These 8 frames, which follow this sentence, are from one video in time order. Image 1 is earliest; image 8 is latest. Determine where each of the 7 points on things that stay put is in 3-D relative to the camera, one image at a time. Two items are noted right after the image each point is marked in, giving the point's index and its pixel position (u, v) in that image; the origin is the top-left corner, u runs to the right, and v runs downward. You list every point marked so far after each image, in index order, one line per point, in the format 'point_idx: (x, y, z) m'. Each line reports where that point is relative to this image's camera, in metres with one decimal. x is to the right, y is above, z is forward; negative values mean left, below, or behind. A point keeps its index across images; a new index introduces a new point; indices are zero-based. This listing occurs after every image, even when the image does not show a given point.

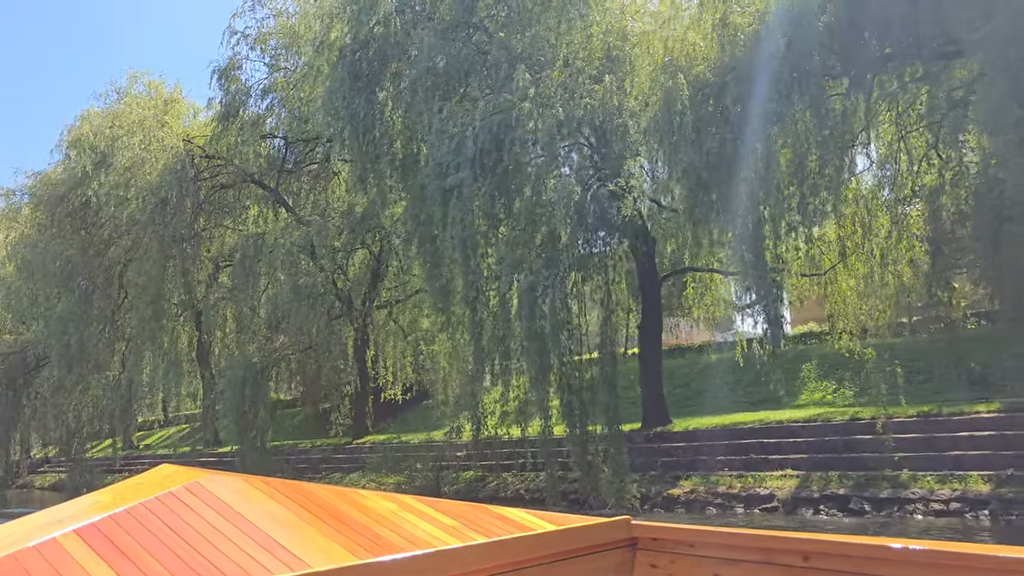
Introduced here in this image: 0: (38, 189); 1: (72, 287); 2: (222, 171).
0: (-8.9, +1.9, +16.0) m
1: (-7.4, 0.0, +14.7) m
2: (-4.4, +1.8, +13.1) m
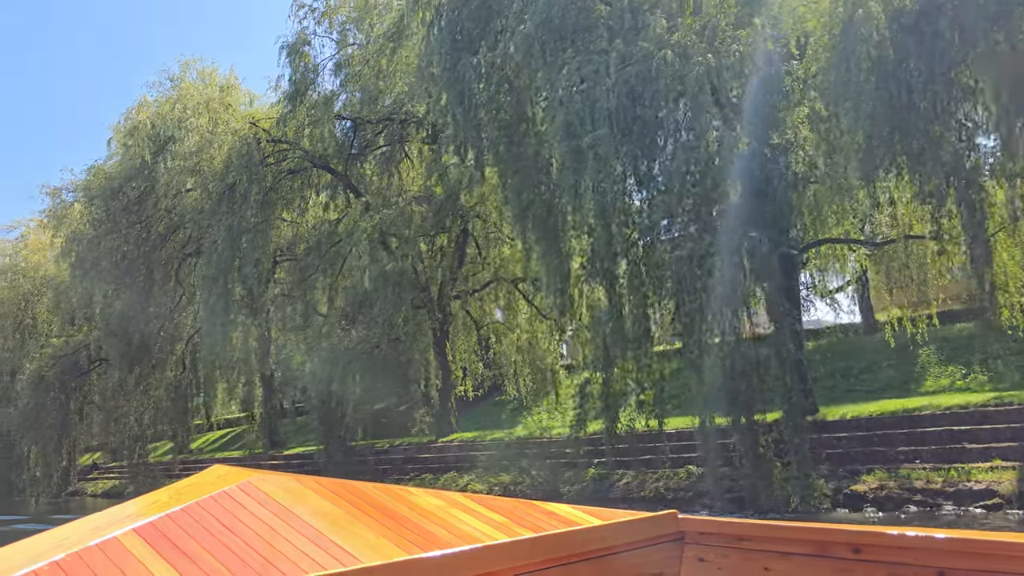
0: (-7.6, +1.9, +15.4) m
1: (-6.1, +0.1, +14.0) m
2: (-3.2, +1.9, +12.4) m
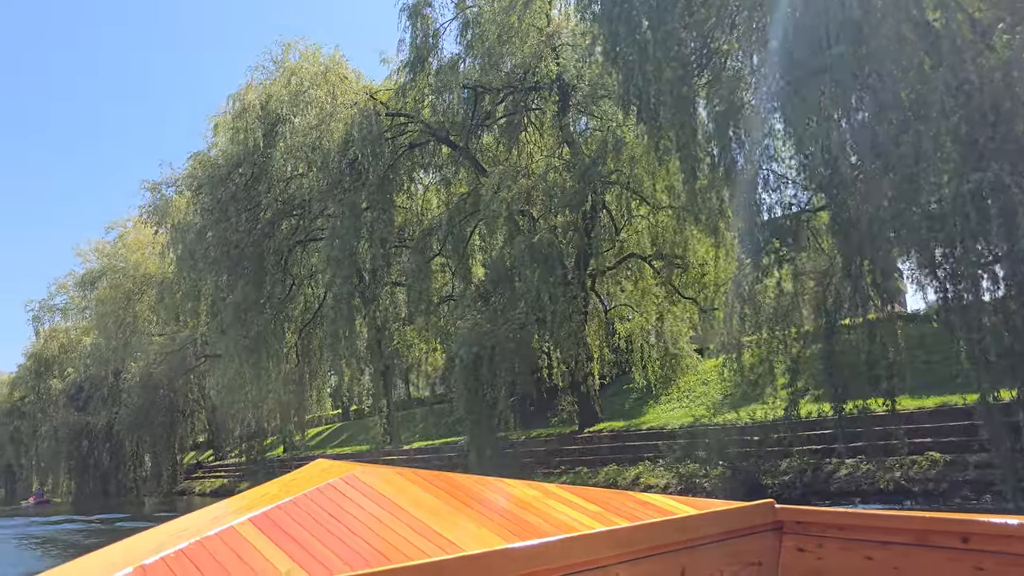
0: (-5.6, +2.0, +15.0) m
1: (-4.1, +0.2, +13.5) m
2: (-1.4, +2.2, +11.6) m
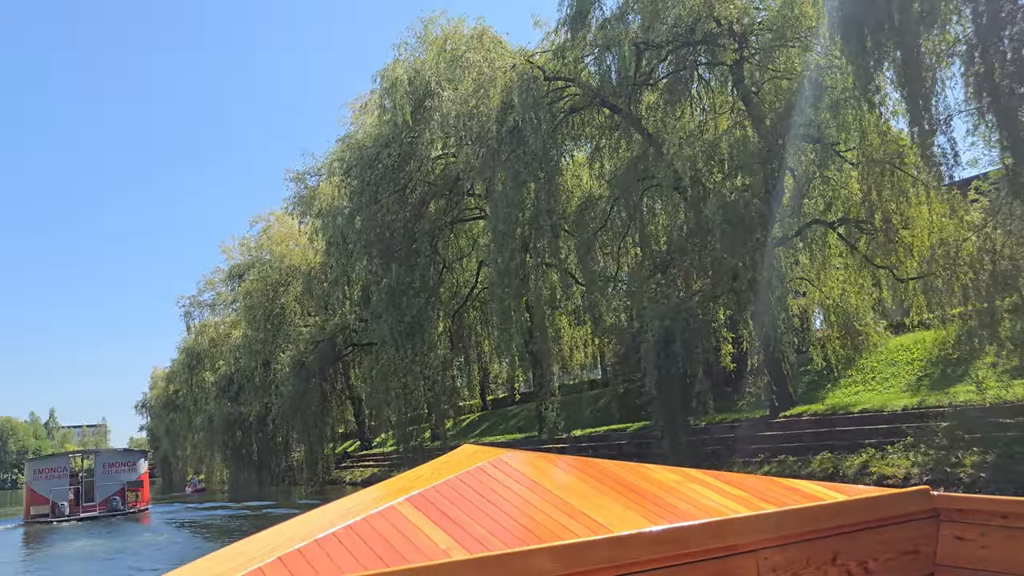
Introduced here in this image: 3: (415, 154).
0: (-3.0, +2.3, +14.7) m
1: (-1.7, +0.5, +13.0) m
2: (+0.7, +2.4, +10.8) m
3: (-1.5, +2.0, +13.1) m
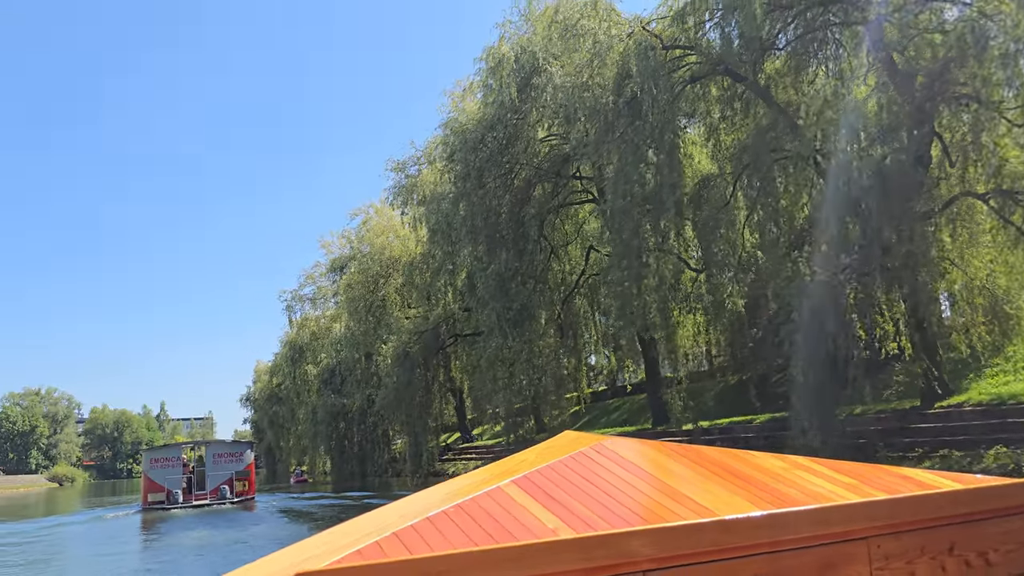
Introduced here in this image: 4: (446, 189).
0: (-1.2, +2.5, +14.4) m
1: (-0.1, +0.7, +12.6) m
2: (+2.0, +2.7, +10.1) m
3: (+0.1, +2.2, +12.6) m
4: (-1.1, +1.6, +13.8) m
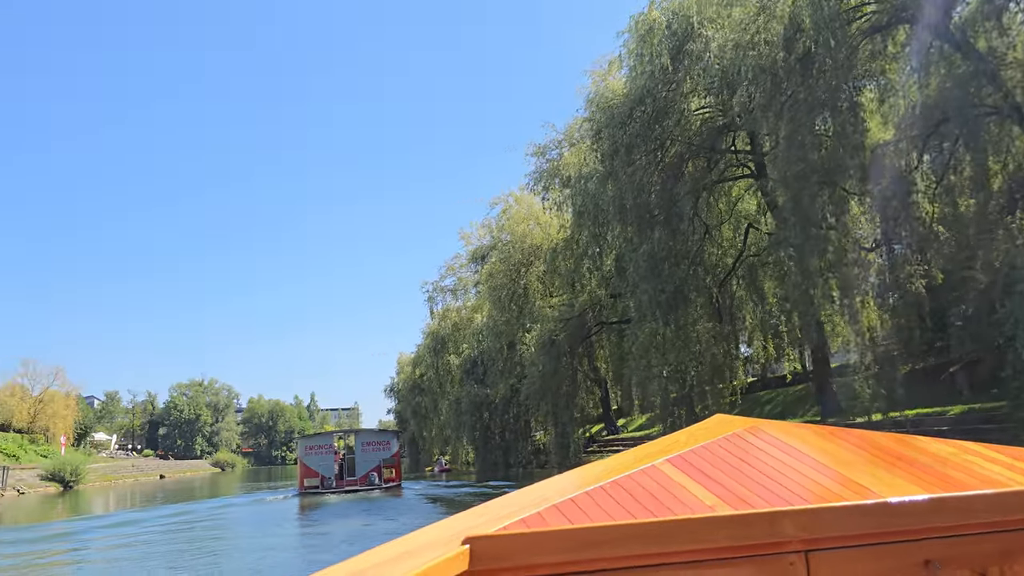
0: (+1.2, +2.7, +13.8) m
1: (+2.0, +0.9, +11.9) m
2: (+3.7, +2.9, +9.1) m
3: (+2.2, +2.5, +11.9) m
4: (+1.2, +1.8, +13.3) m
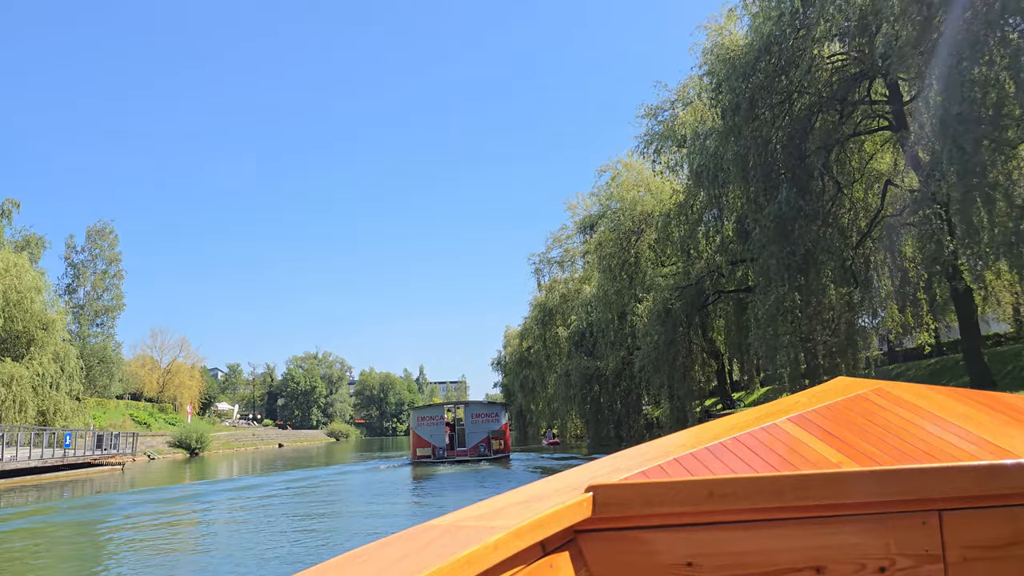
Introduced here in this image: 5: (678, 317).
0: (+2.9, +3.2, +13.0) m
1: (+3.5, +1.4, +11.0) m
2: (+4.8, +3.3, +8.0) m
3: (+3.7, +3.0, +10.9) m
4: (+2.9, +2.3, +12.5) m
5: (+3.0, -0.5, +15.6) m
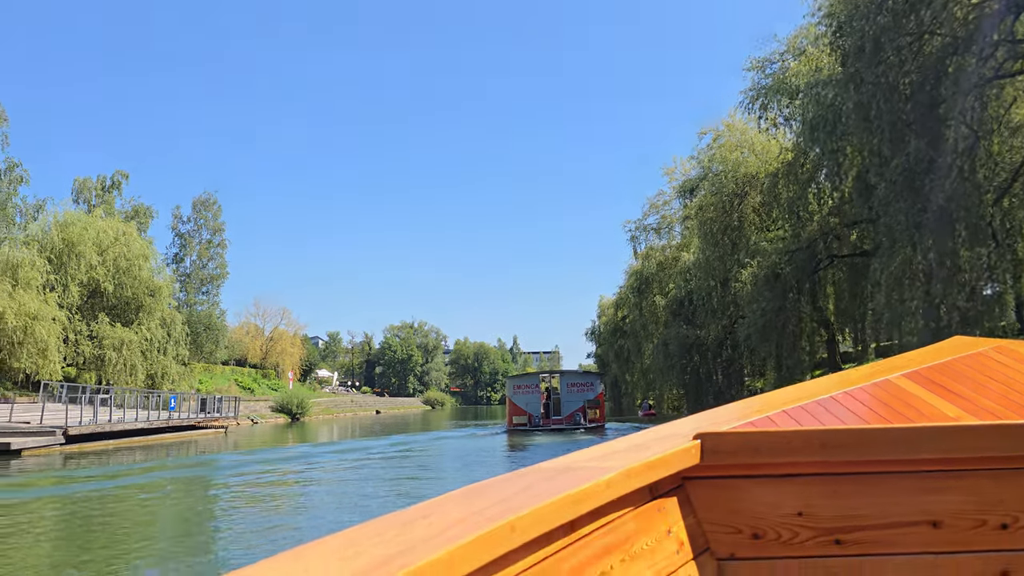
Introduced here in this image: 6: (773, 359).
0: (+4.3, +3.8, +12.0) m
1: (+4.7, +1.9, +10.0) m
2: (+5.6, +3.7, +6.8) m
3: (+4.9, +3.4, +9.9) m
4: (+4.2, +2.8, +11.5) m
5: (+4.7, +0.1, +14.6) m
6: (+4.5, -1.2, +14.8) m
